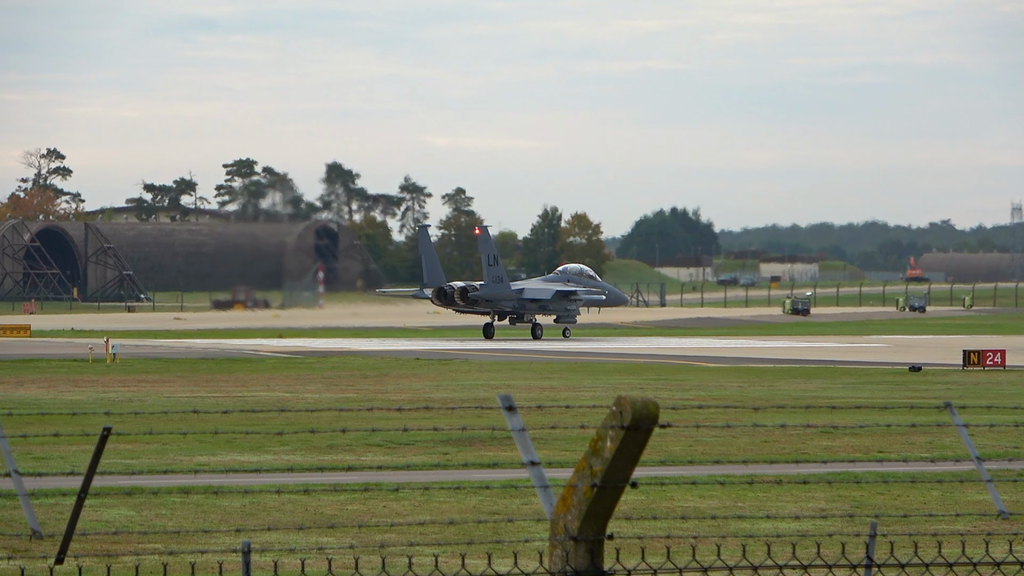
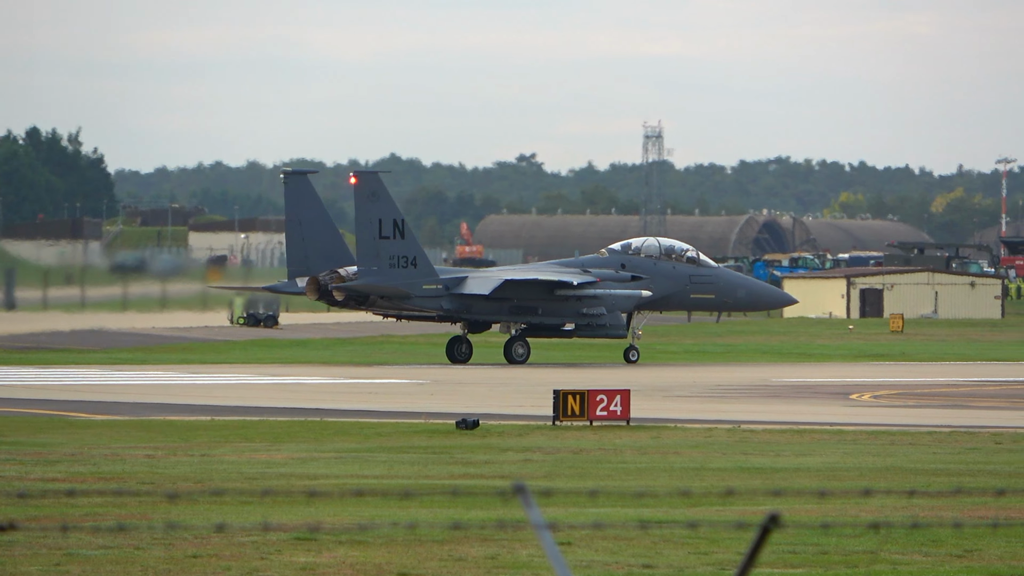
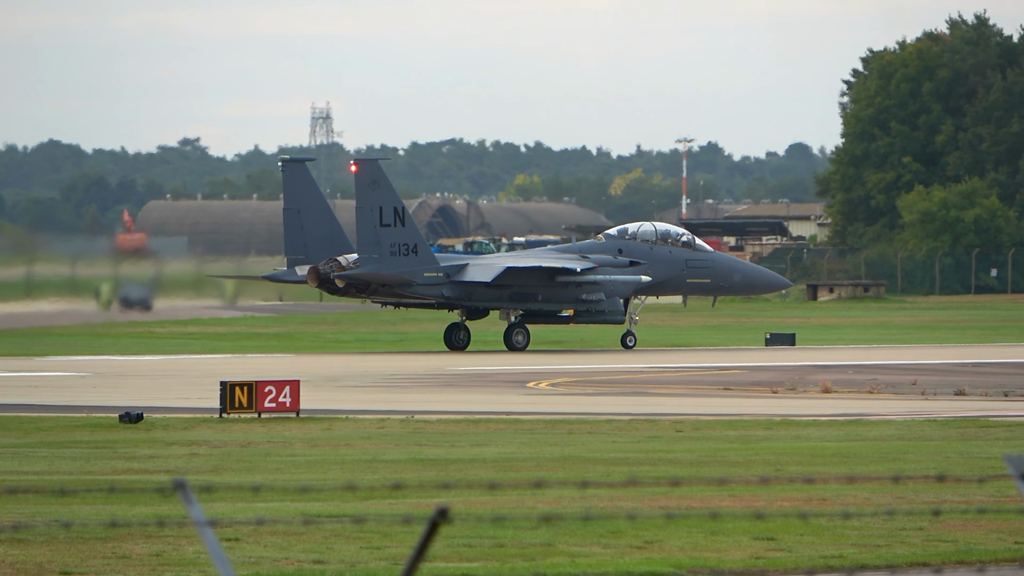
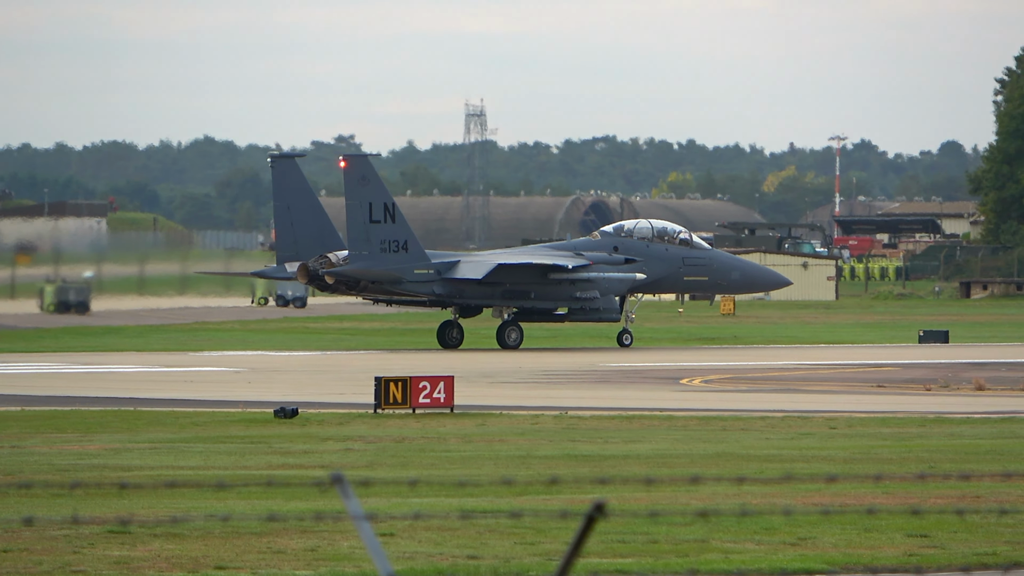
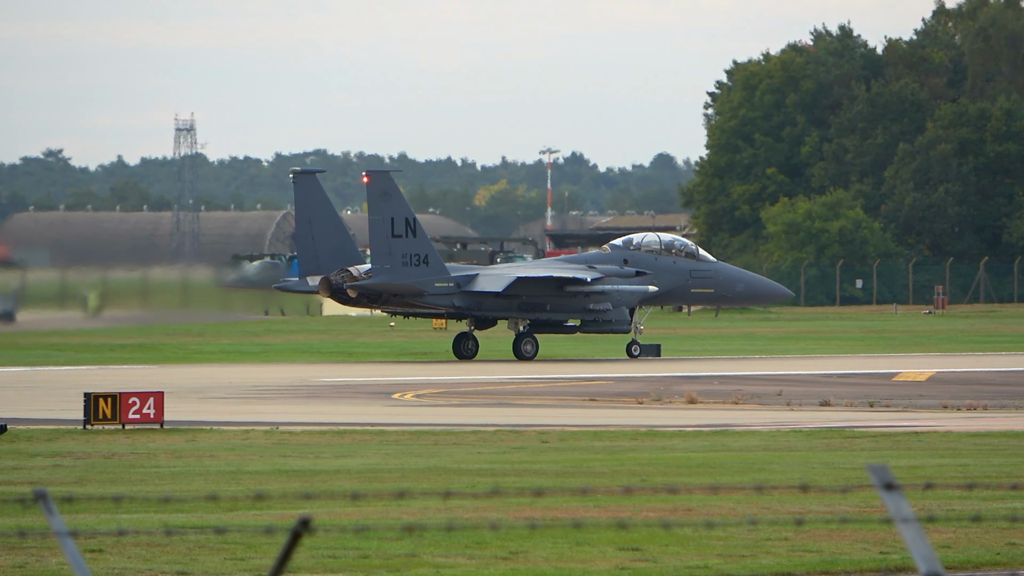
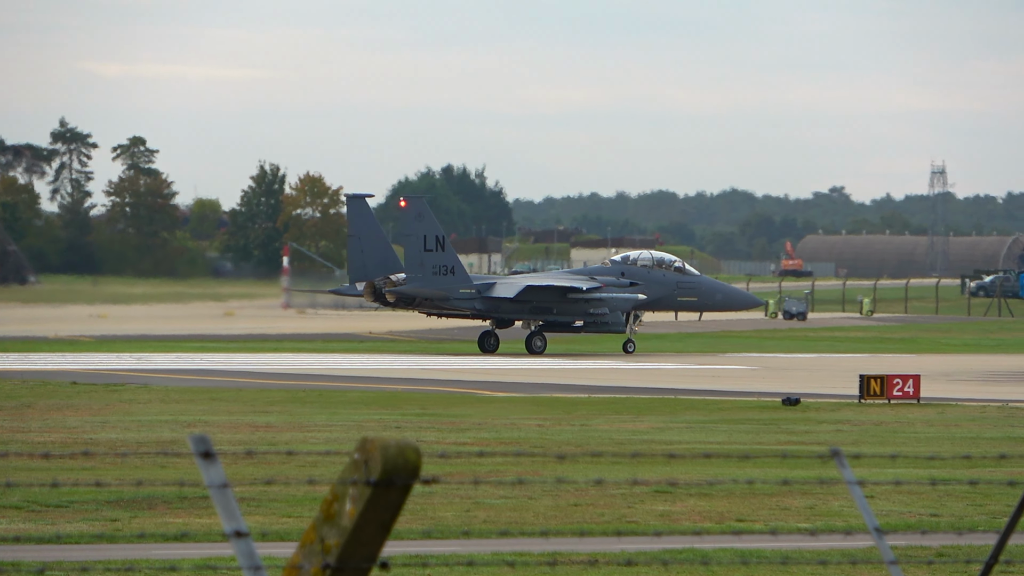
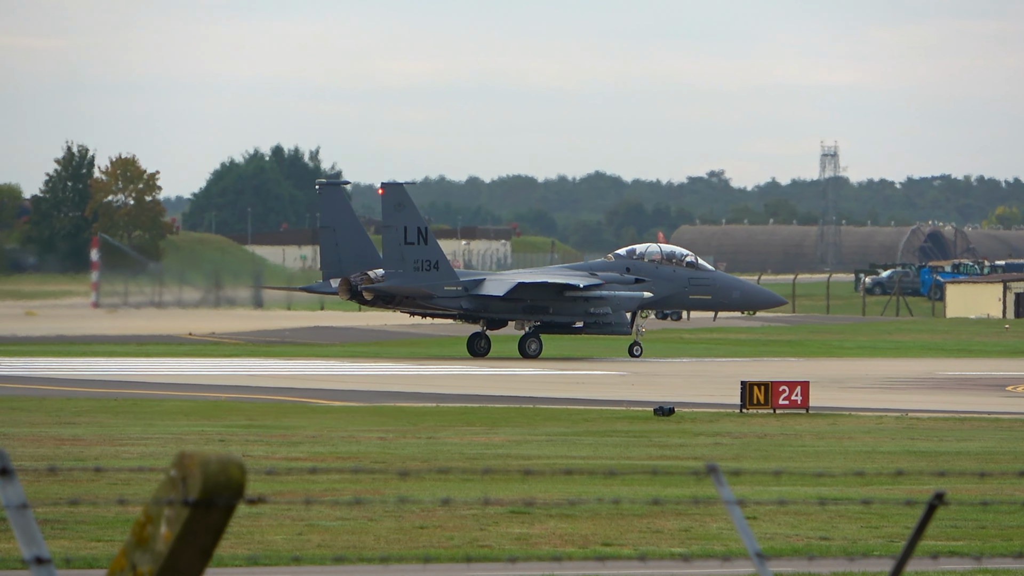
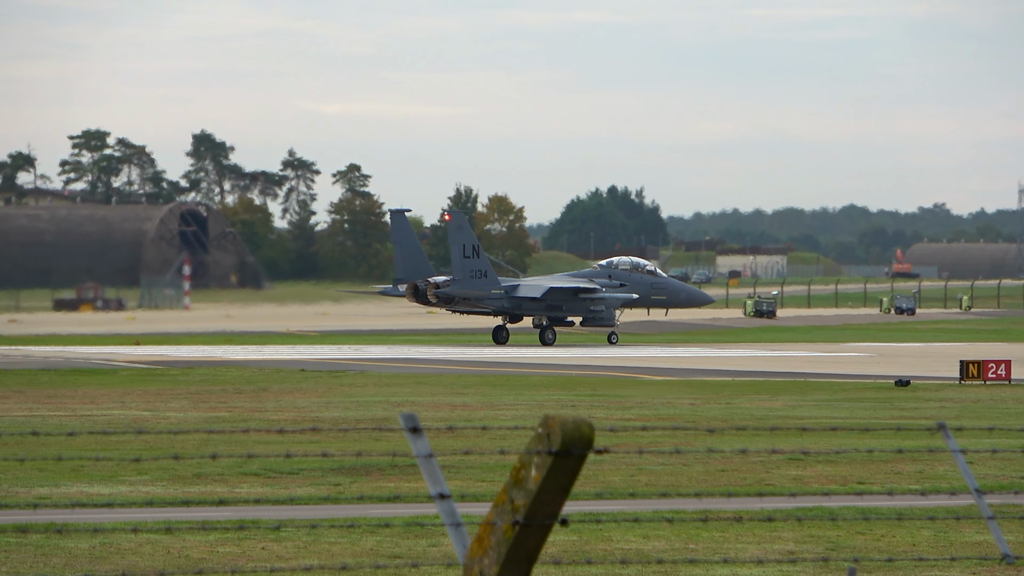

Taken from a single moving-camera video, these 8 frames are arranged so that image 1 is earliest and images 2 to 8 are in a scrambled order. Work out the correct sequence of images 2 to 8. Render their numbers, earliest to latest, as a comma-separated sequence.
8, 6, 7, 2, 4, 3, 5
